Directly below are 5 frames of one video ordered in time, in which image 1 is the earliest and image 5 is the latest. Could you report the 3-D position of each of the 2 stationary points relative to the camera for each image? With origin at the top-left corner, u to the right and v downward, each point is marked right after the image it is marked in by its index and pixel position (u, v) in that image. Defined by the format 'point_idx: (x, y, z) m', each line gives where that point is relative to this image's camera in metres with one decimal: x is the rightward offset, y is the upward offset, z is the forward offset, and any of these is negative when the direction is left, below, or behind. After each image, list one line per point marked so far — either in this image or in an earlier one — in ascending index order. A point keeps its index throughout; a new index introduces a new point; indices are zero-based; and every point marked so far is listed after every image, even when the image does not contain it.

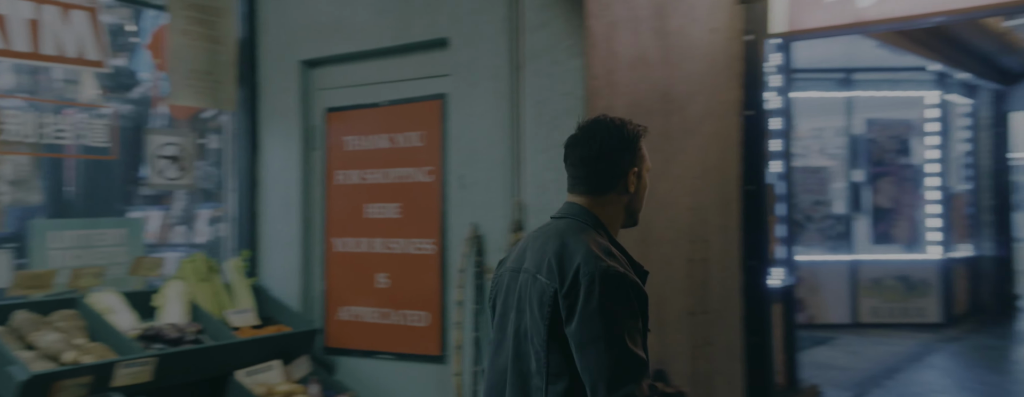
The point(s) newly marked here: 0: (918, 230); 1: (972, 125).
0: (+4.7, -0.3, +8.7) m
1: (+5.9, +1.0, +9.7) m
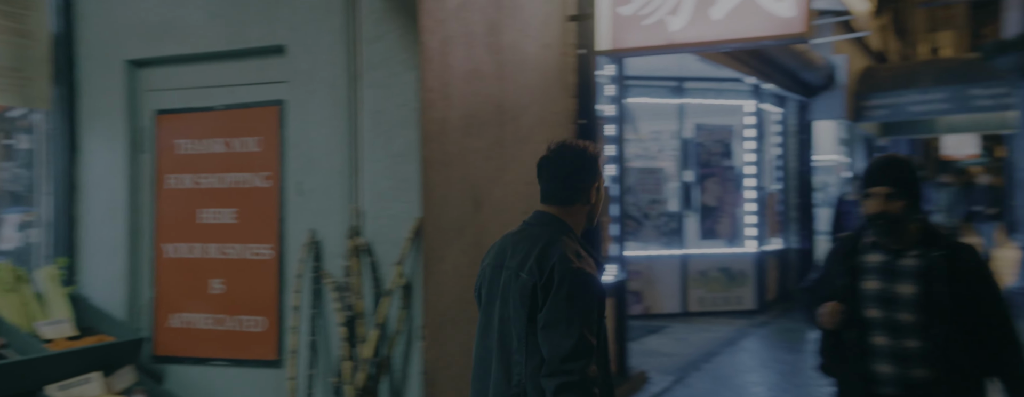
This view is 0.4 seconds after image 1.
0: (+2.8, -0.3, +9.6) m
1: (+3.8, +0.9, +10.7) m
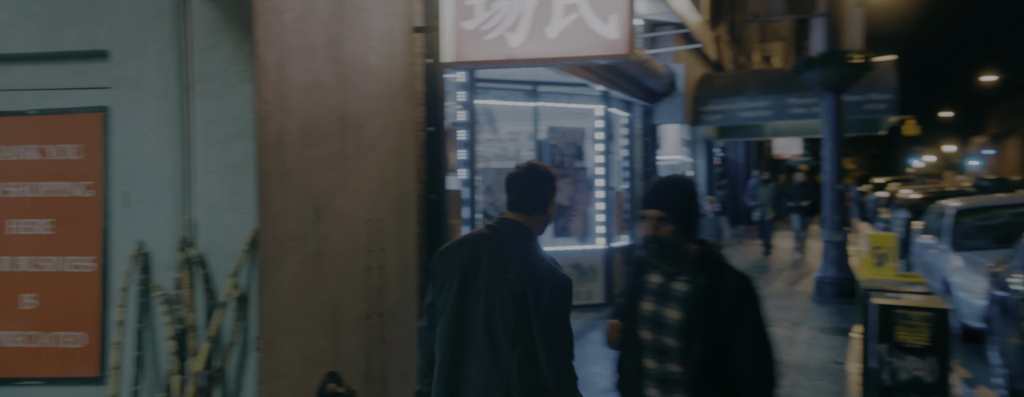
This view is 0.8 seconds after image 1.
0: (+1.0, -0.3, +10.1) m
1: (+1.7, +0.9, +11.4) m
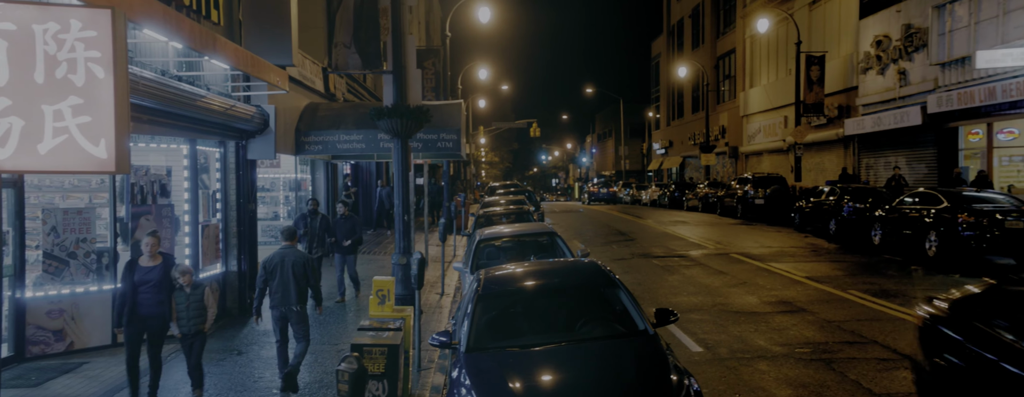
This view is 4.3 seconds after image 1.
0: (-4.7, -0.8, +10.4) m
1: (-4.6, +0.5, +11.9) m
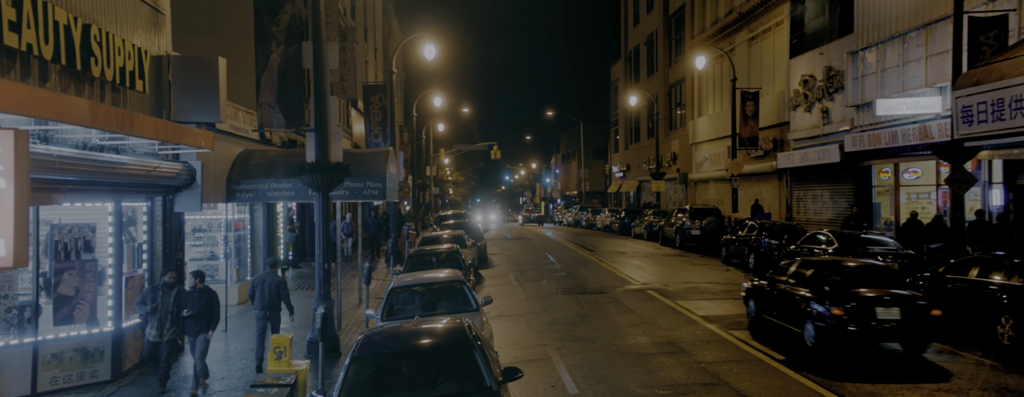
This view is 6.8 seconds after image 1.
0: (-6.1, -1.6, +11.1) m
1: (-6.0, -0.4, +12.6) m
